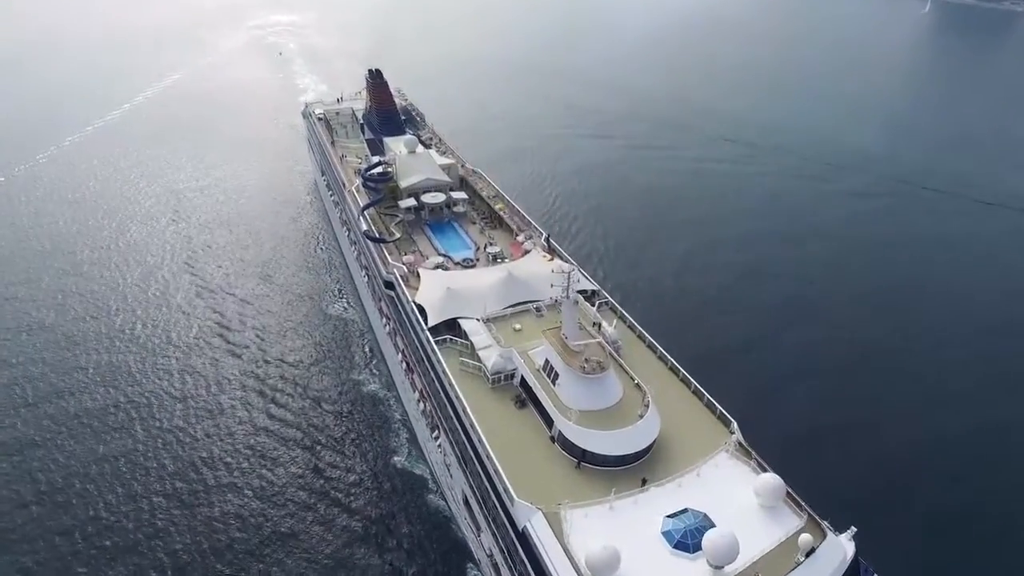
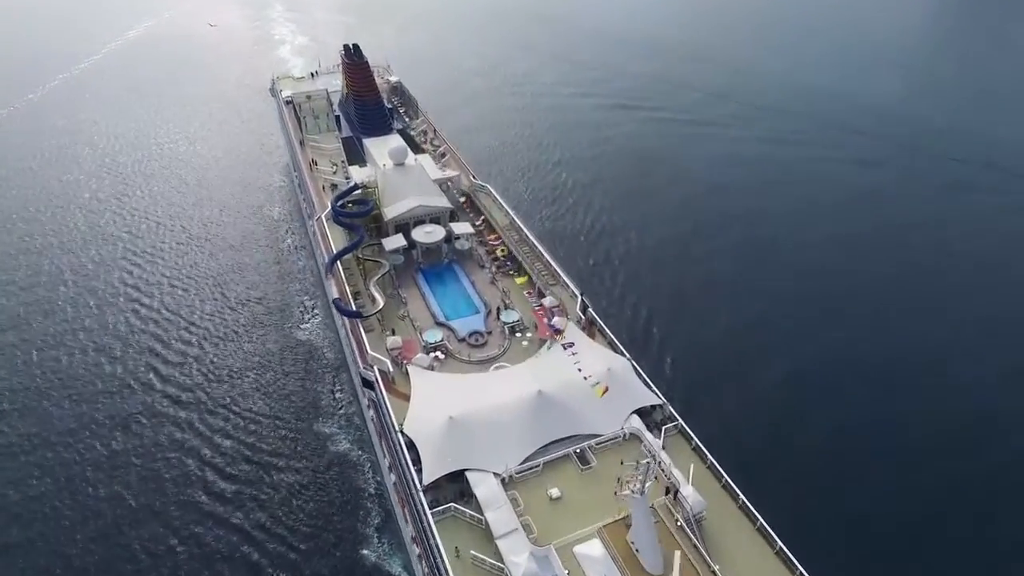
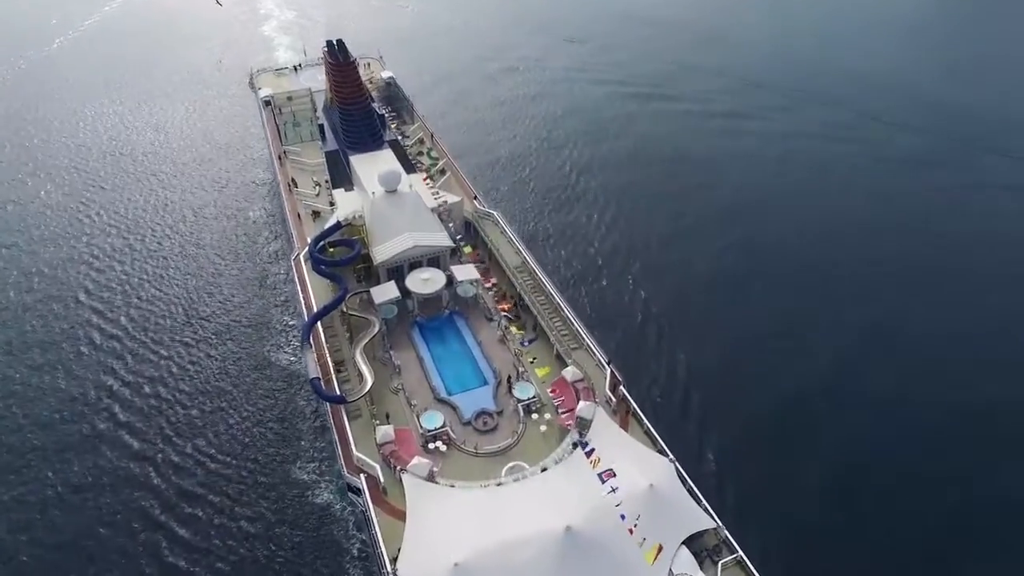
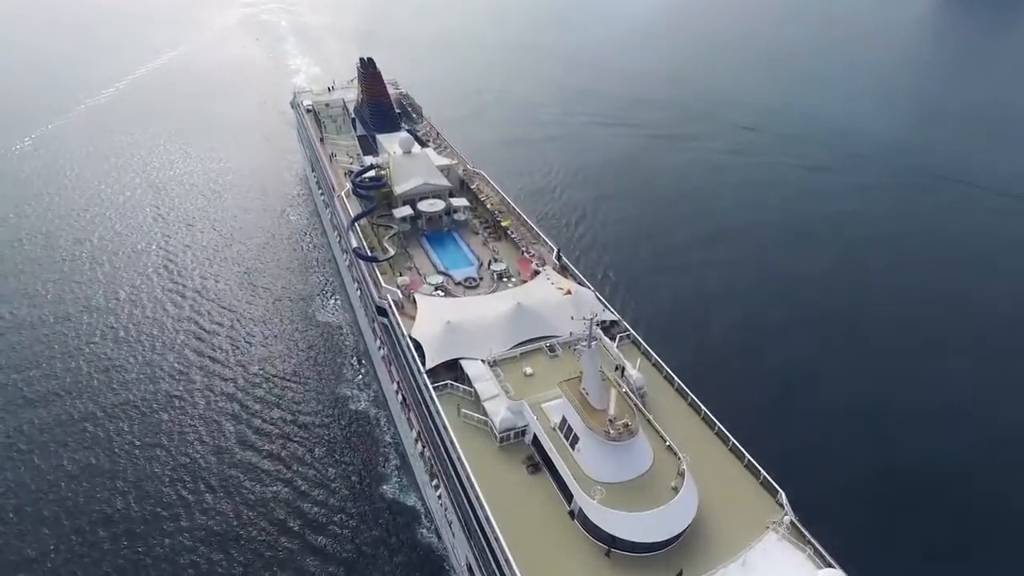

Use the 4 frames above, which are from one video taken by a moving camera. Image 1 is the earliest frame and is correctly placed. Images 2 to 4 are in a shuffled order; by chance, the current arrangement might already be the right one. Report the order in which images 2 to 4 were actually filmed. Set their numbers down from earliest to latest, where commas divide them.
4, 2, 3
